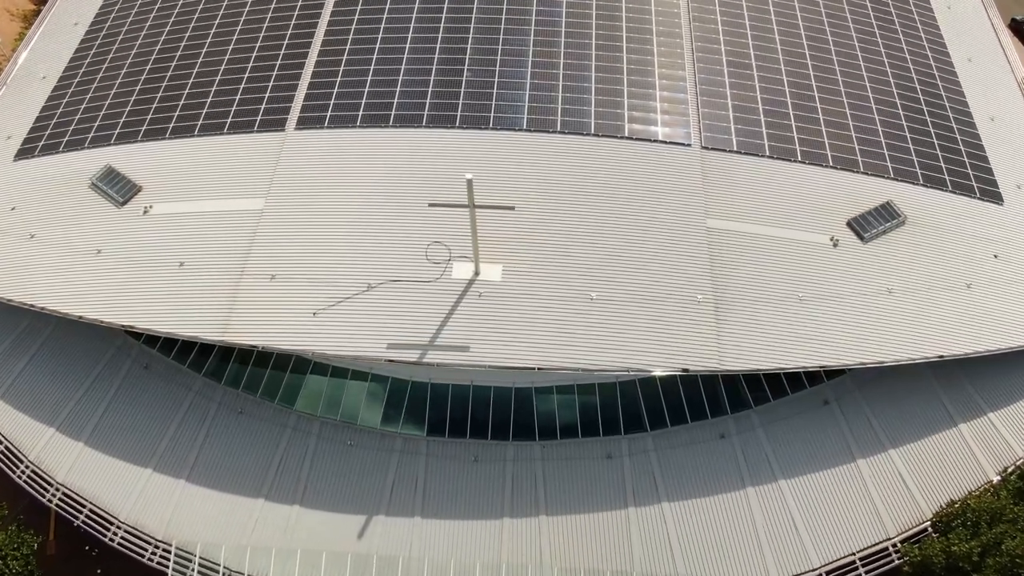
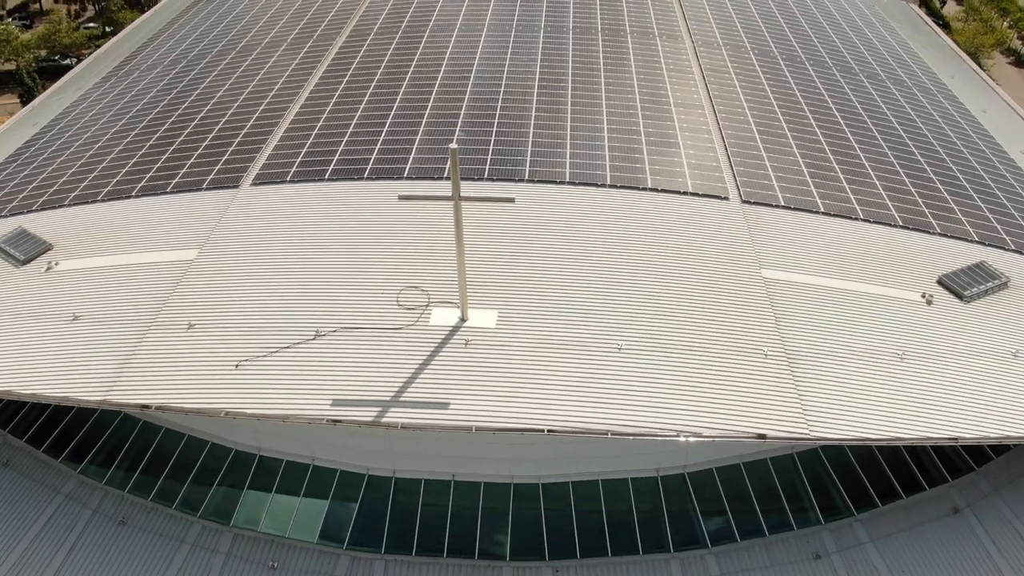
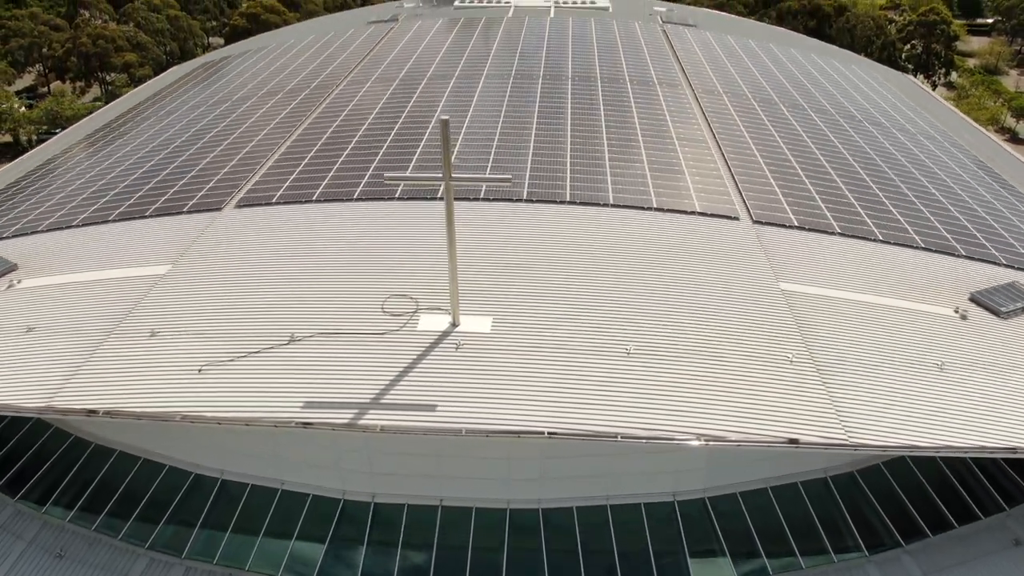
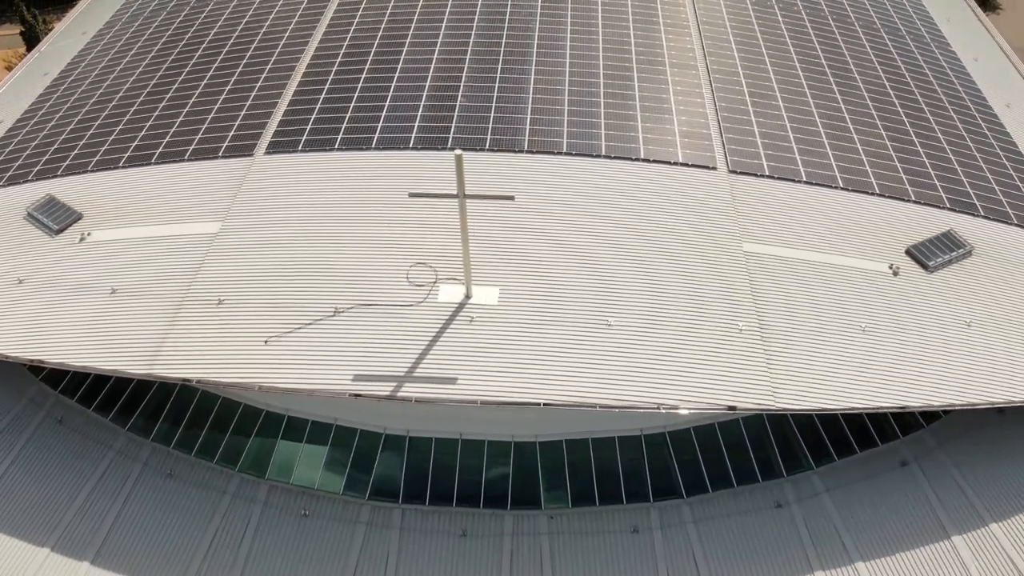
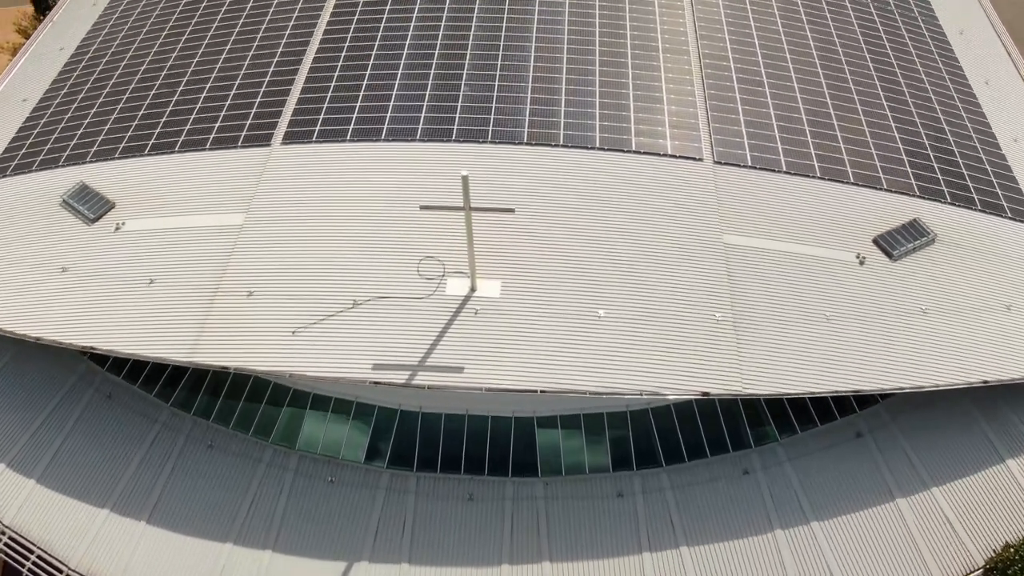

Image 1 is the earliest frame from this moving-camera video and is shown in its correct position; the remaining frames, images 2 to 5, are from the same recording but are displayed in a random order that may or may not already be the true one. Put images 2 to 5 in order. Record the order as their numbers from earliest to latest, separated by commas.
5, 4, 2, 3
